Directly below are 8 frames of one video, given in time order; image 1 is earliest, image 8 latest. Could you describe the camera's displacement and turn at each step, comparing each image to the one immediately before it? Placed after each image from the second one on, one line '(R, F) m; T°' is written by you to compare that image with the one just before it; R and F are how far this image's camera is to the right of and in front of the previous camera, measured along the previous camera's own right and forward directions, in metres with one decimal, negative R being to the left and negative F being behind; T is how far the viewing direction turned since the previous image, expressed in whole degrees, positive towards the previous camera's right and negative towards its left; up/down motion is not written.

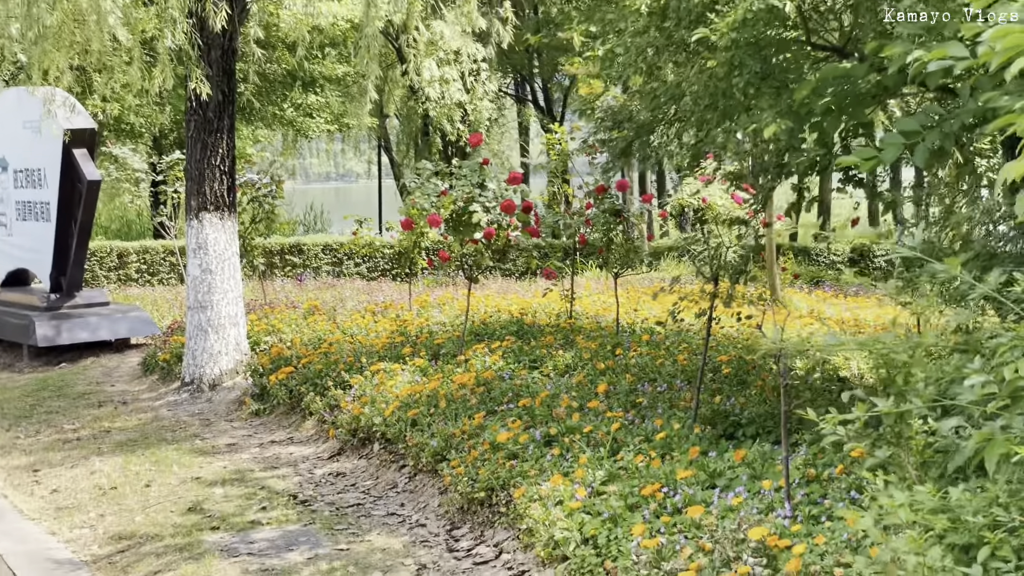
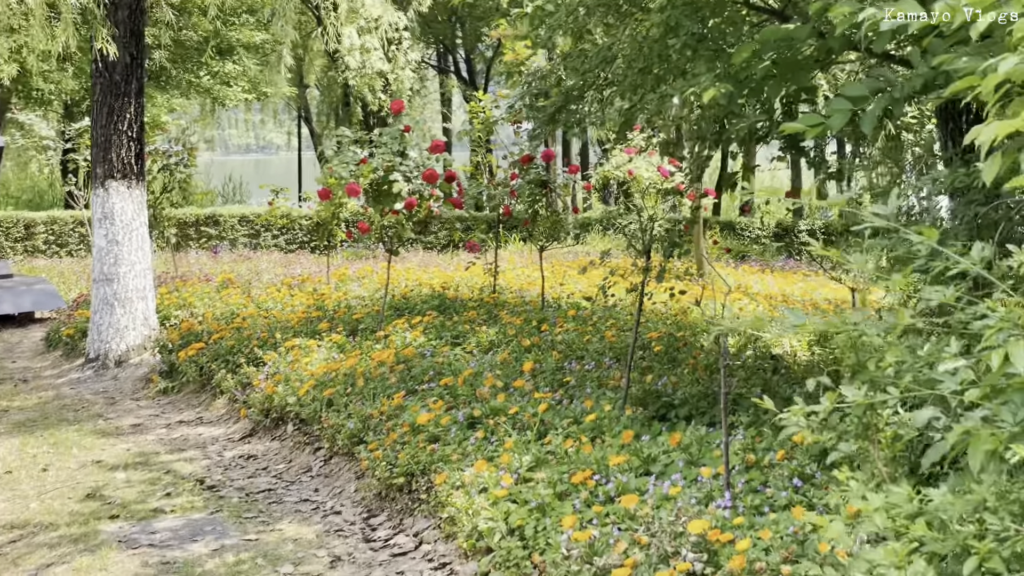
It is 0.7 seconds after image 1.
(0.0, +0.3) m; +3°
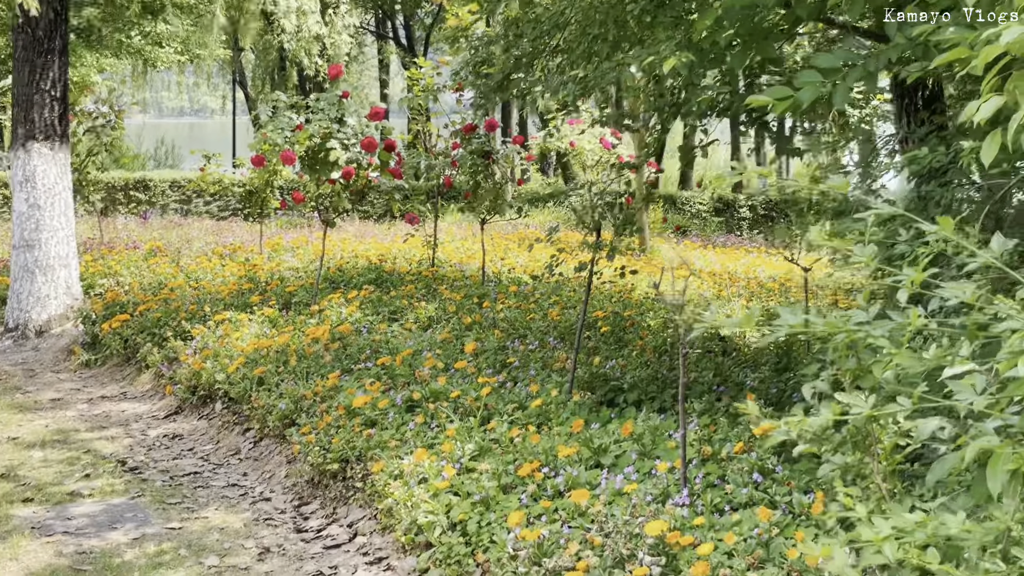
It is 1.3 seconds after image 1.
(0.0, +0.2) m; +3°
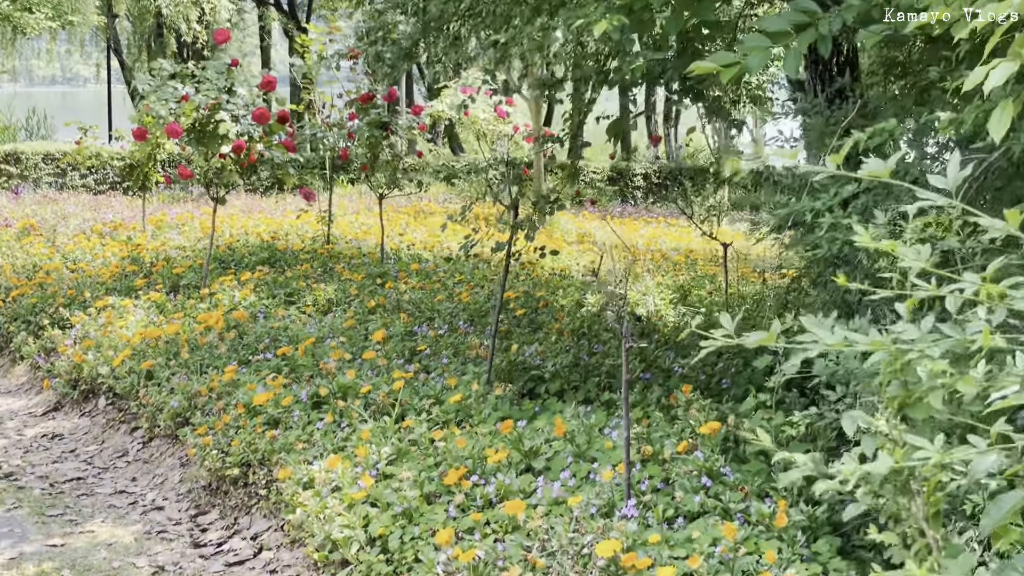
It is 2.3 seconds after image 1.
(-0.1, +0.3) m; +5°
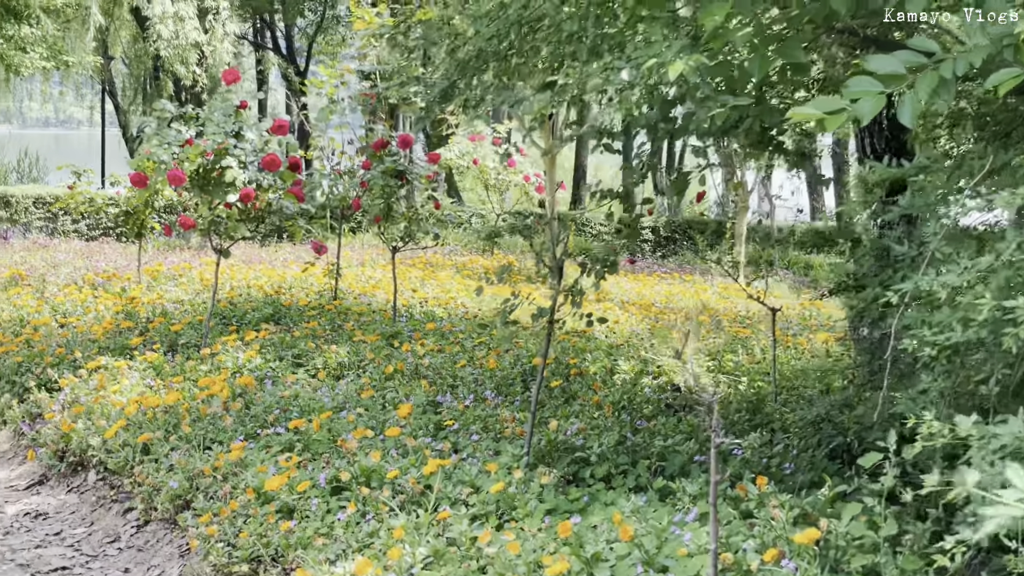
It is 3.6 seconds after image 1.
(-0.1, +0.4) m; 0°
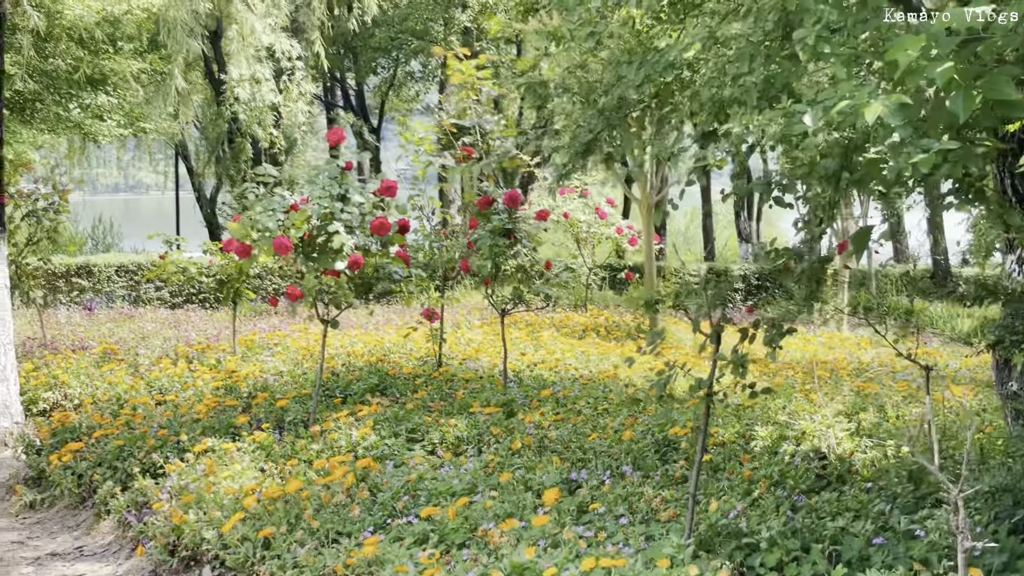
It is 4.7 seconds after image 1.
(-0.2, +0.3) m; -3°
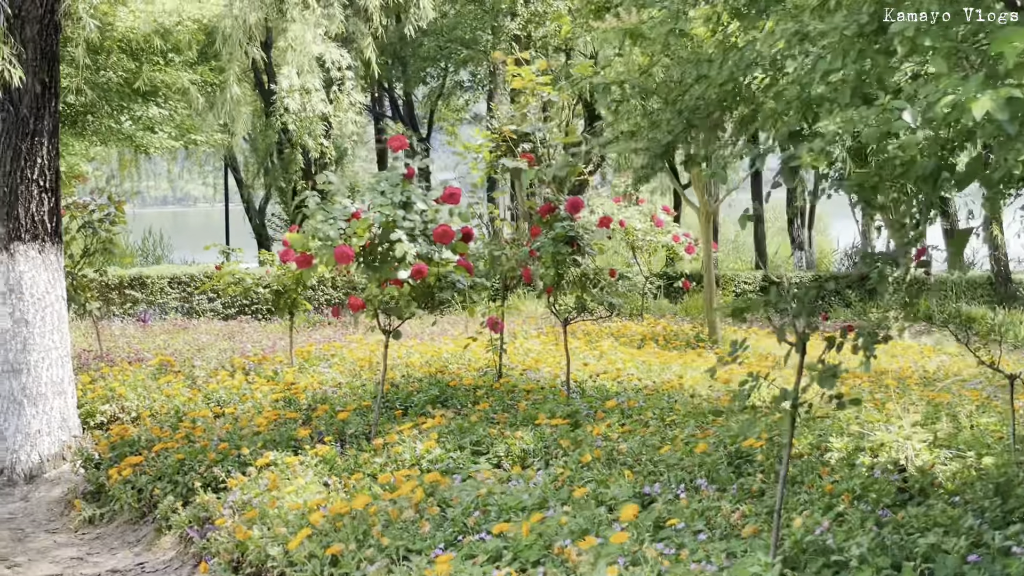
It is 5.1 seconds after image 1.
(-0.1, +0.1) m; -2°
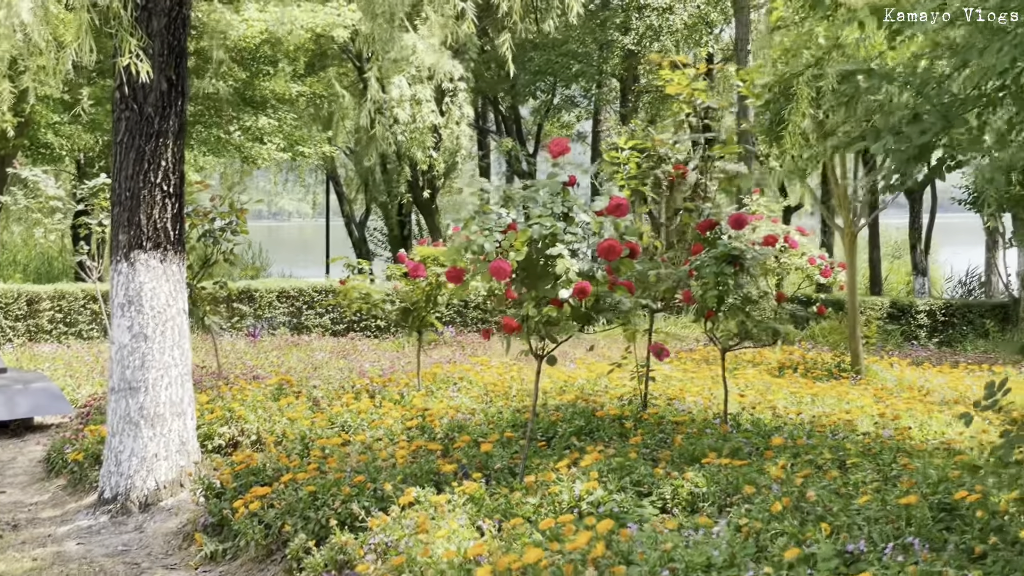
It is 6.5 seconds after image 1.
(-0.2, +0.5) m; -3°
